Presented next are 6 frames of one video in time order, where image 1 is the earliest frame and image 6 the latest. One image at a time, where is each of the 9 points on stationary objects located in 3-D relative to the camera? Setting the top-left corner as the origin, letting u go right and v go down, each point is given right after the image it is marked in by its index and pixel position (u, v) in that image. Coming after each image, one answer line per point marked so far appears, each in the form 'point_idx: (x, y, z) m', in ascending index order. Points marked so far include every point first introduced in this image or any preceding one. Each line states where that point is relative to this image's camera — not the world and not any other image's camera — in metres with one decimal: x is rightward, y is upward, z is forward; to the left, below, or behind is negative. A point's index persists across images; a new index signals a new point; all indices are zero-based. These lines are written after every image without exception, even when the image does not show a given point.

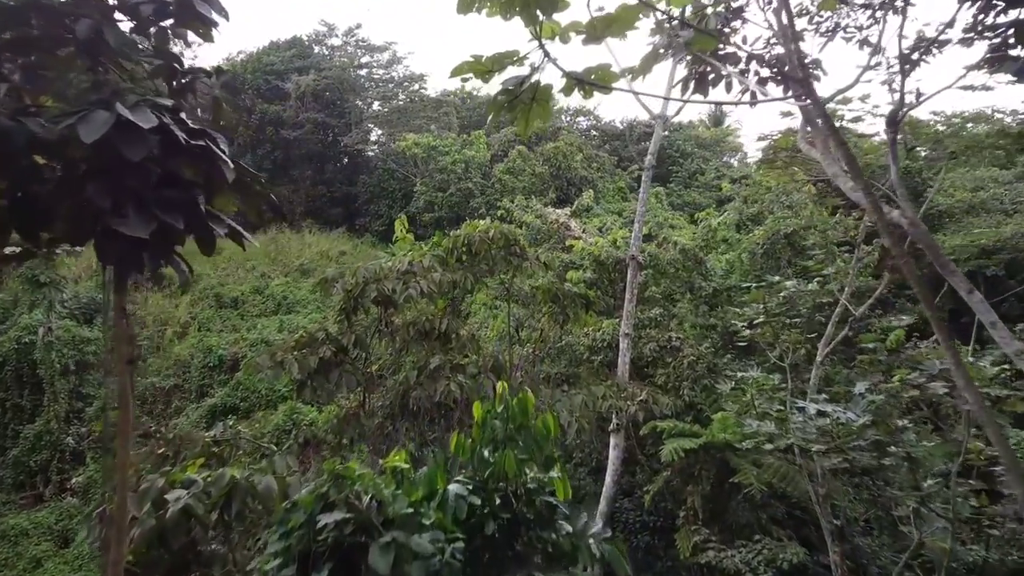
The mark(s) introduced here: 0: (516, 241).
0: (0.0, +0.2, +4.0) m
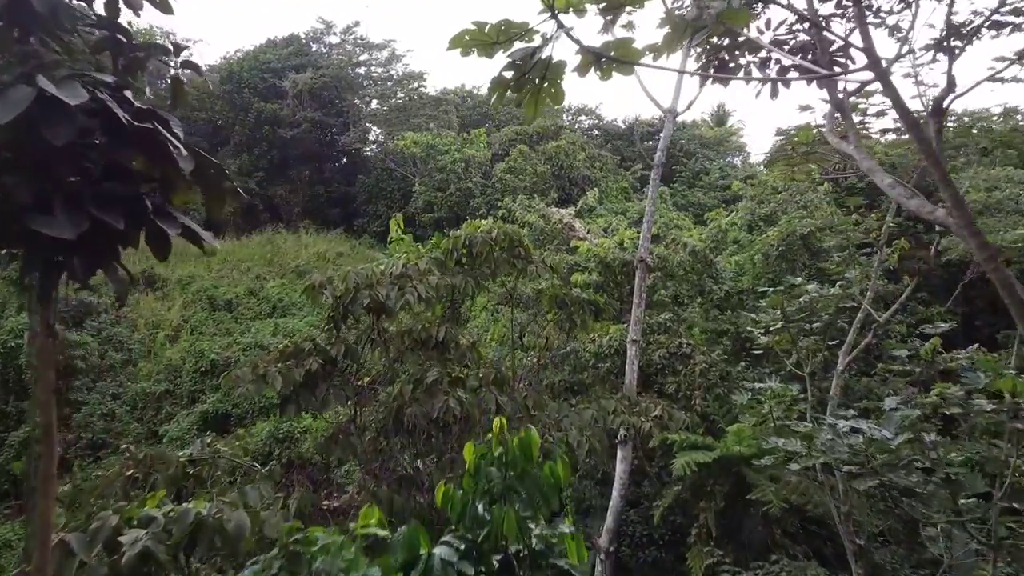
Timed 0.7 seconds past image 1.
0: (0.0, +0.2, +3.8) m
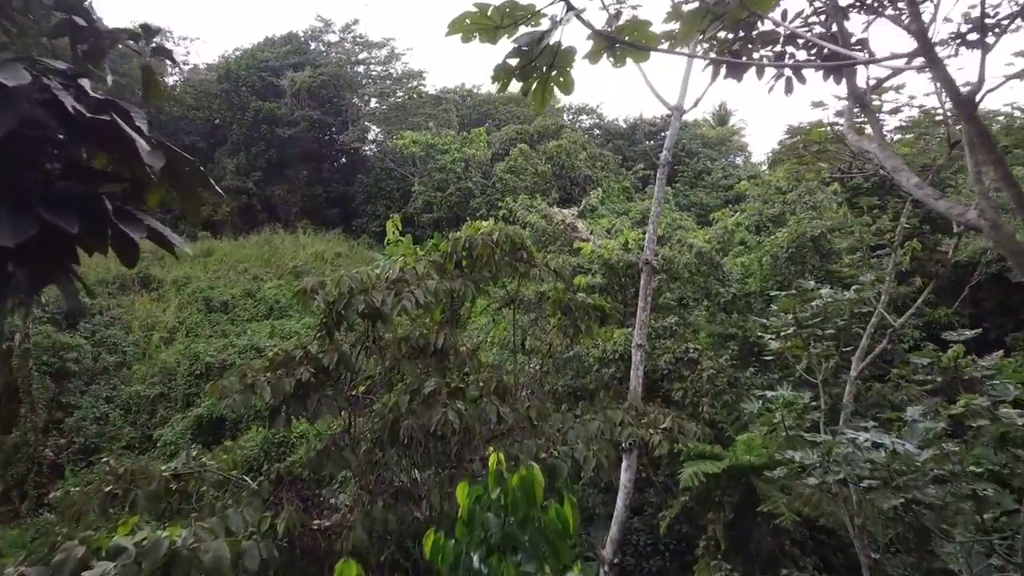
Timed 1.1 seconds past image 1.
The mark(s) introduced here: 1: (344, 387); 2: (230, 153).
0: (0.0, +0.2, +3.6) m
1: (-0.6, -0.3, +3.1) m
2: (-4.9, +2.3, +15.7) m
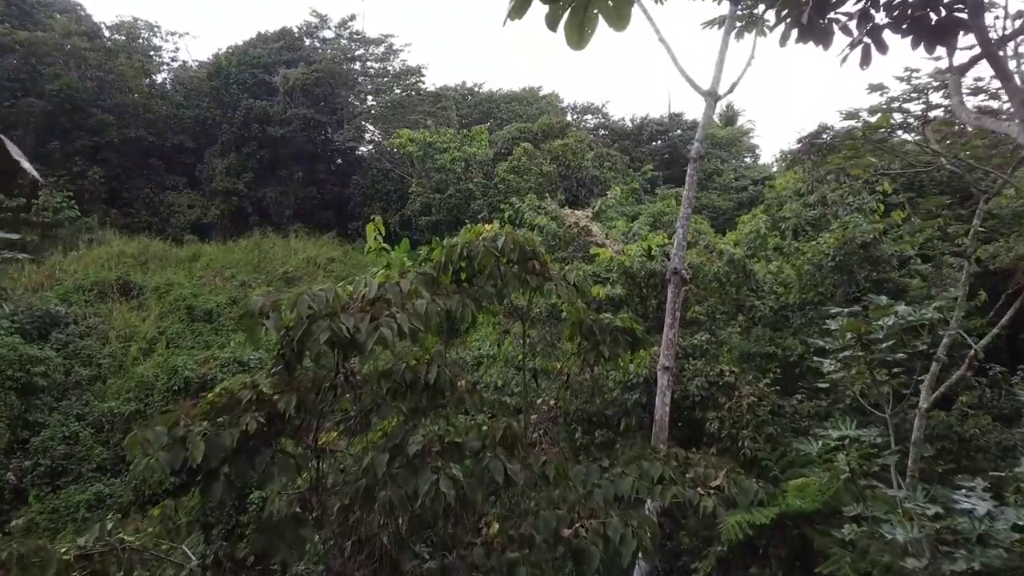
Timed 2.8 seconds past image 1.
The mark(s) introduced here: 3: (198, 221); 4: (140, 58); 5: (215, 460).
0: (+0.1, +0.1, +2.9) m
1: (-0.5, -0.4, +2.4) m
2: (-4.8, +2.2, +15.0) m
3: (-5.0, +1.1, +14.3) m
4: (-6.4, +4.0, +15.6) m
5: (-0.7, -0.4, +2.1) m
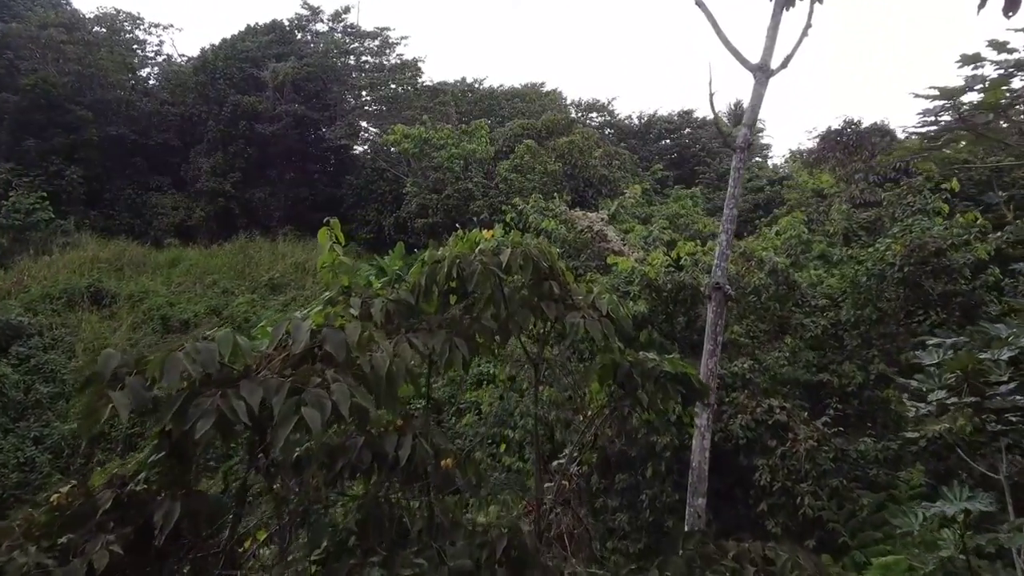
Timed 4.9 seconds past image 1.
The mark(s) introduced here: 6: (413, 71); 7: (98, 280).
0: (+0.1, 0.0, +2.1) m
1: (-0.5, -0.5, +1.6) m
2: (-4.8, +2.1, +14.2) m
3: (-4.9, +1.0, +13.5) m
4: (-6.4, +3.9, +14.8) m
5: (-0.7, -0.5, +1.3) m
6: (-1.7, +3.7, +15.4) m
7: (-4.7, +0.1, +10.3) m
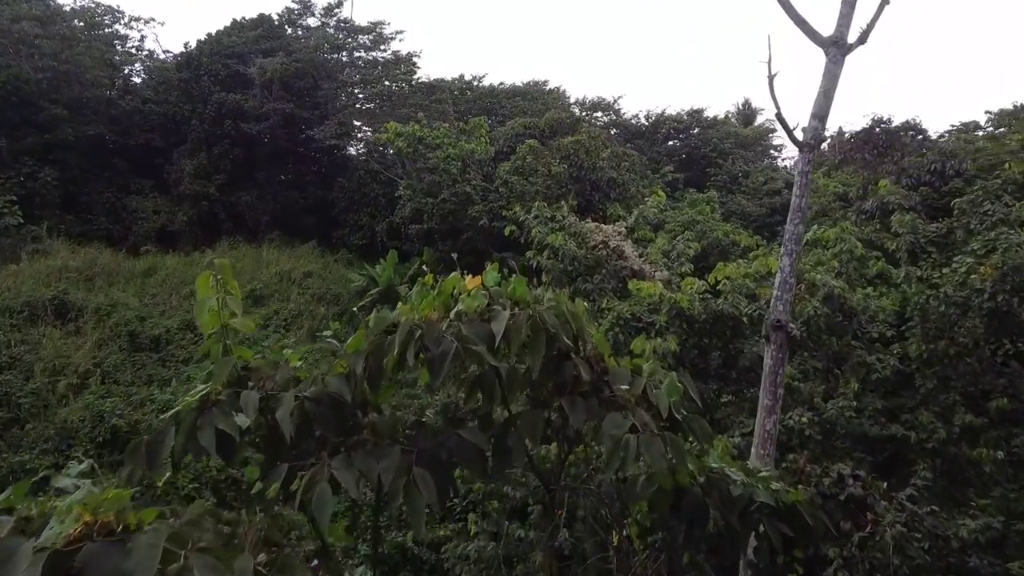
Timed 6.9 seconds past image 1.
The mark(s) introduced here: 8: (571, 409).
0: (+0.1, -0.1, +1.3) m
1: (-0.5, -0.6, +0.8) m
2: (-4.8, +2.0, +13.4) m
3: (-4.9, +0.8, +12.7) m
4: (-6.4, +3.7, +14.0) m
5: (-0.7, -0.6, +0.5) m
6: (-1.7, +3.6, +14.7) m
7: (-4.7, 0.0, +9.5) m
8: (+0.1, -0.2, +1.3) m
